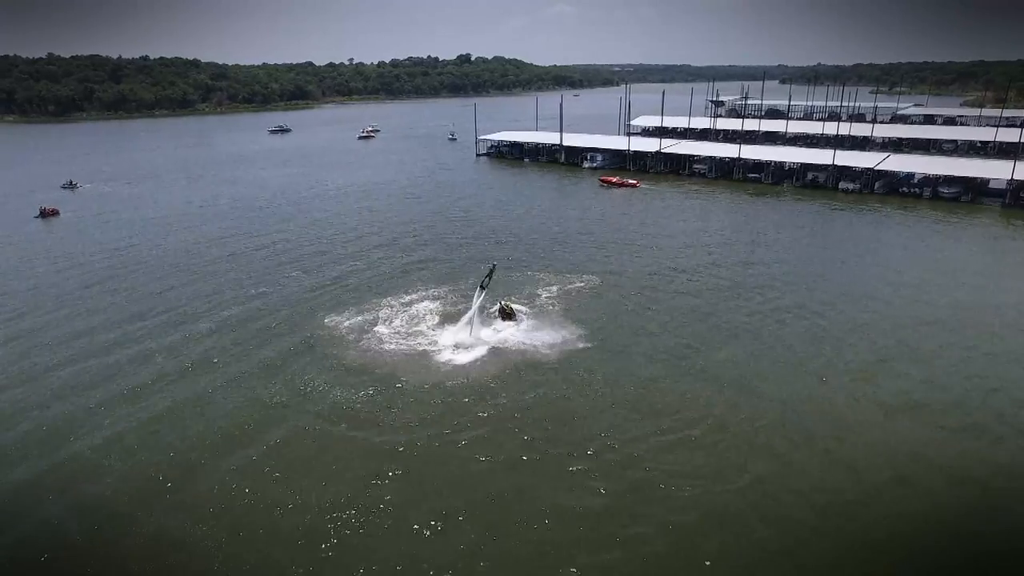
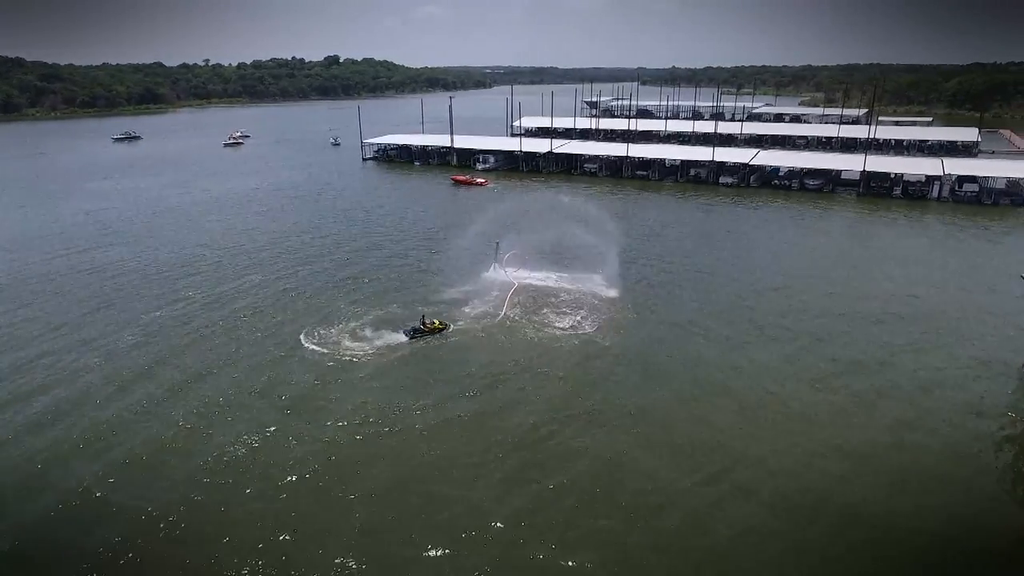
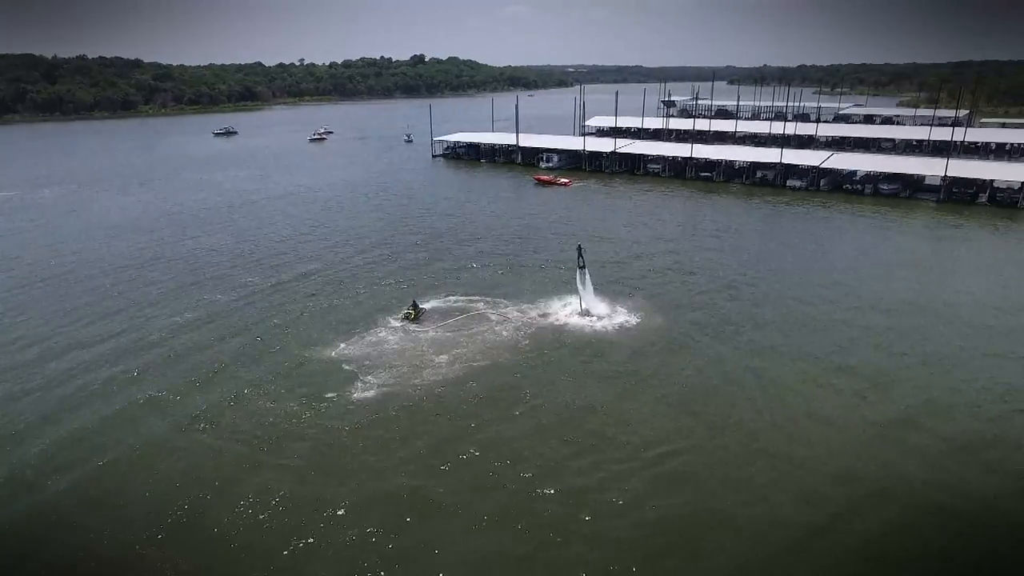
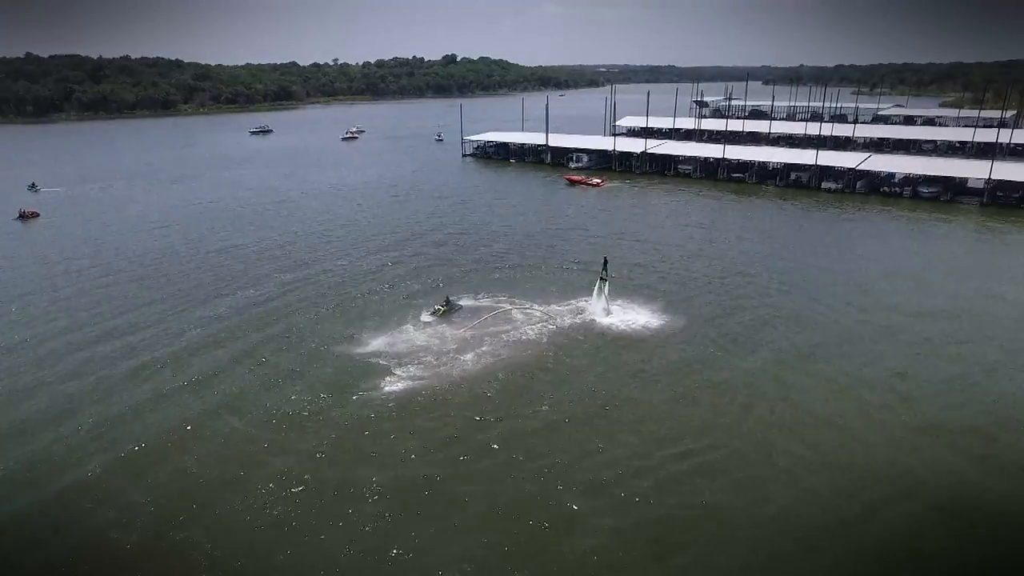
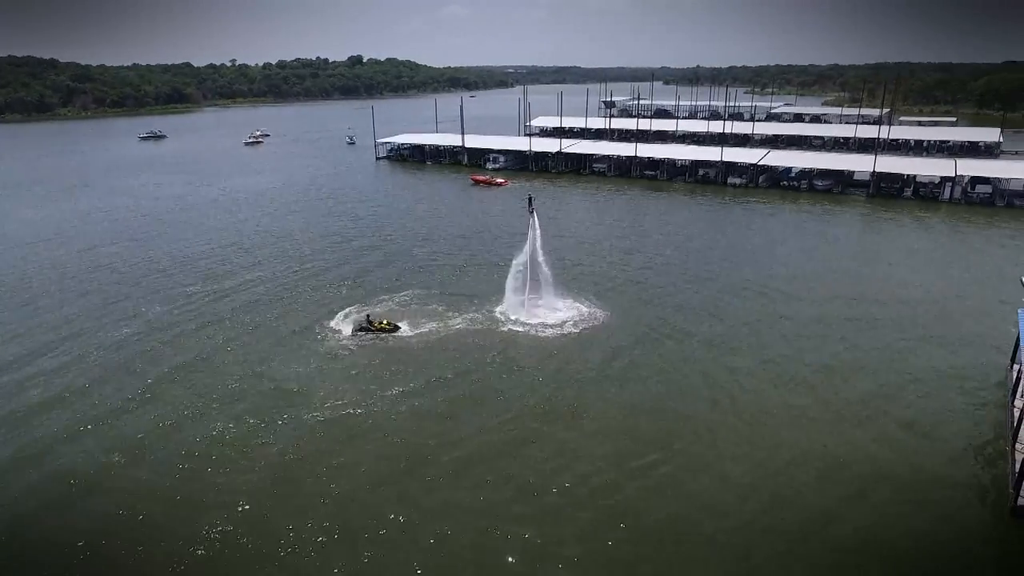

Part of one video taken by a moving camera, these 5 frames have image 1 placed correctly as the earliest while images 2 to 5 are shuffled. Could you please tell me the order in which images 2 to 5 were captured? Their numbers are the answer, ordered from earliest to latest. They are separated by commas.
4, 3, 5, 2
